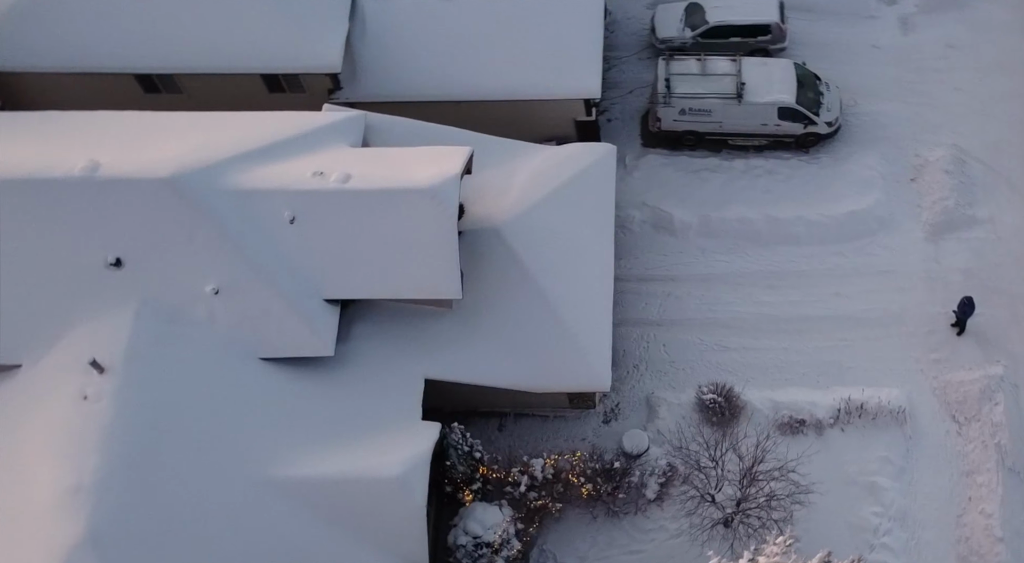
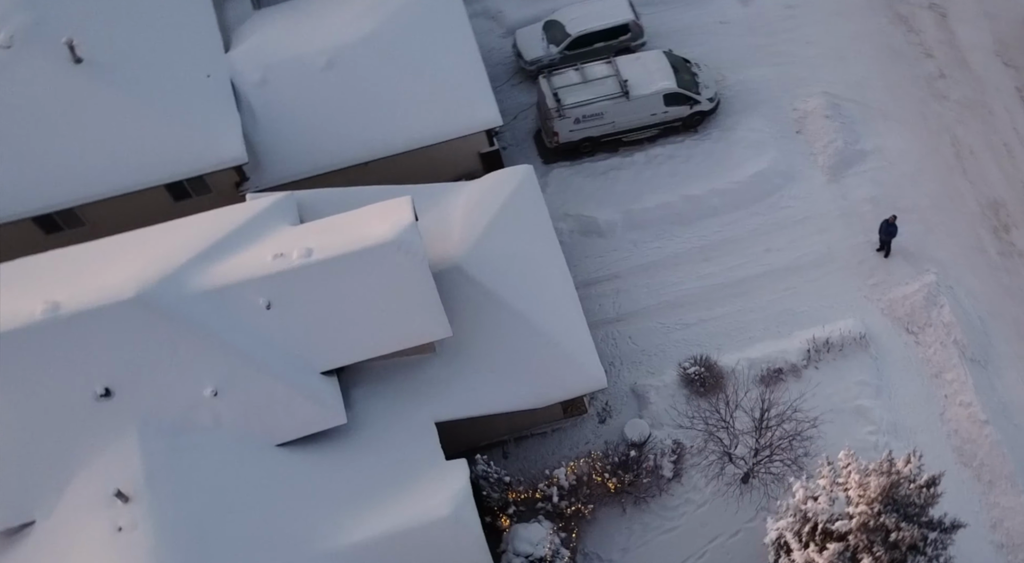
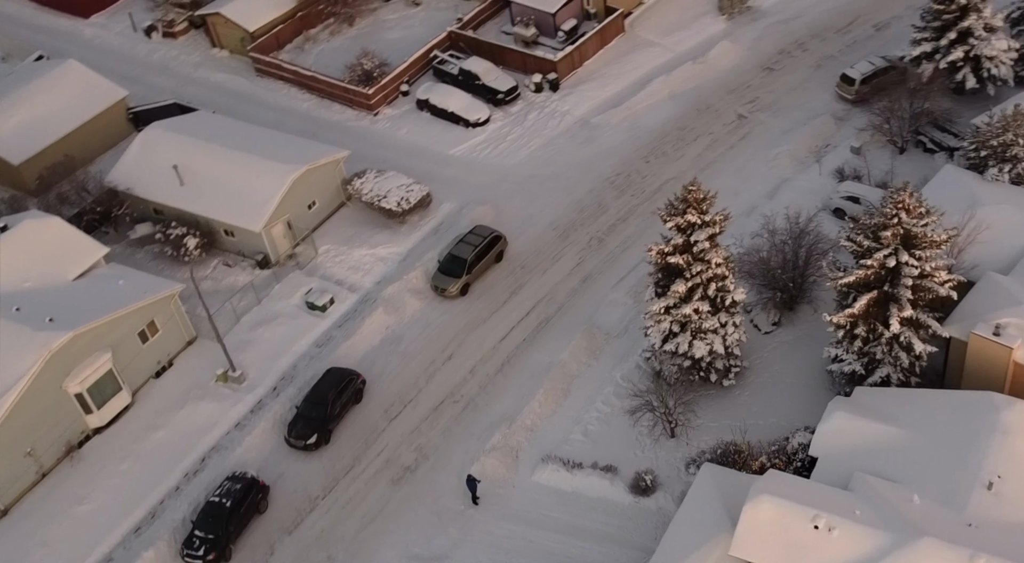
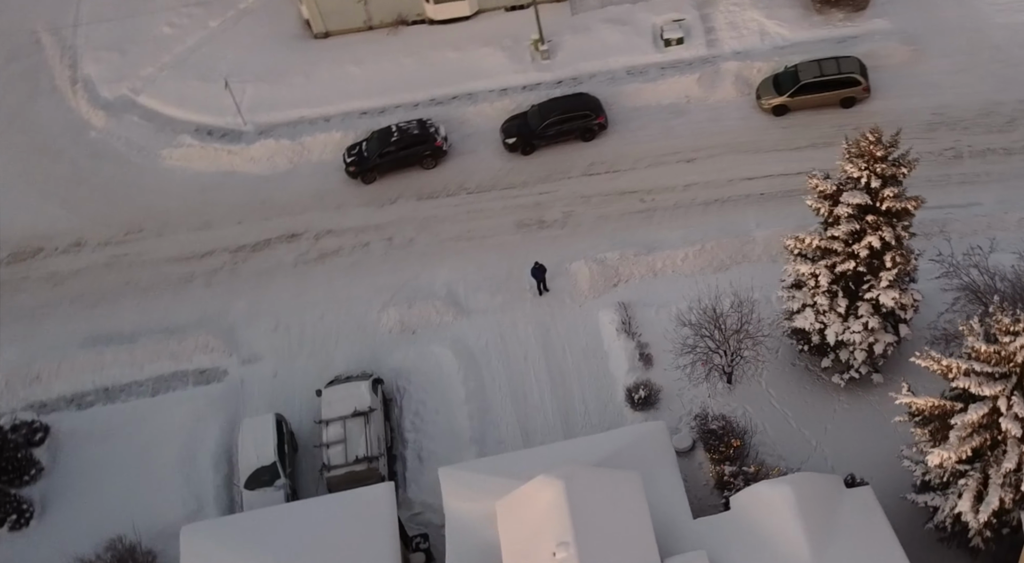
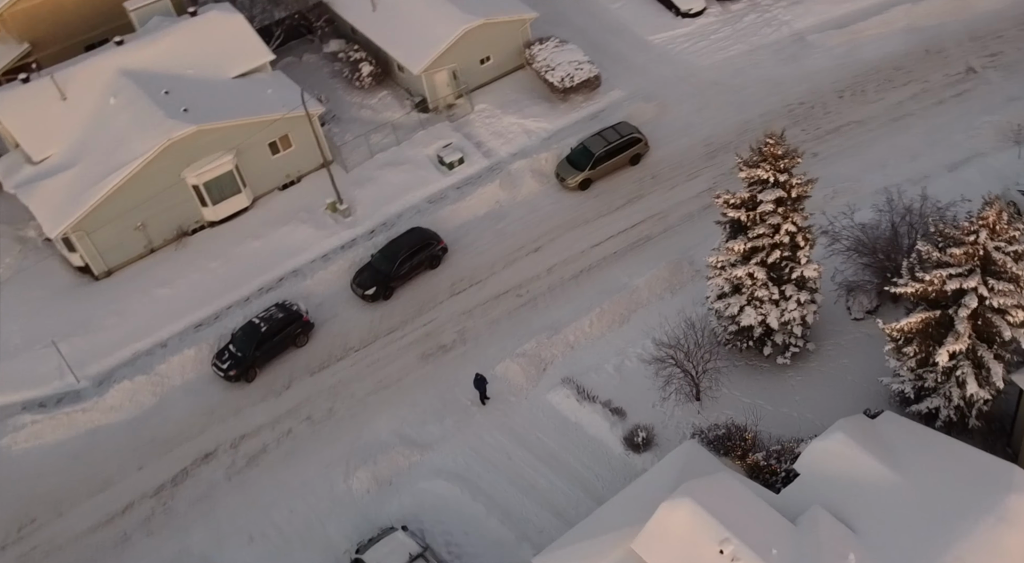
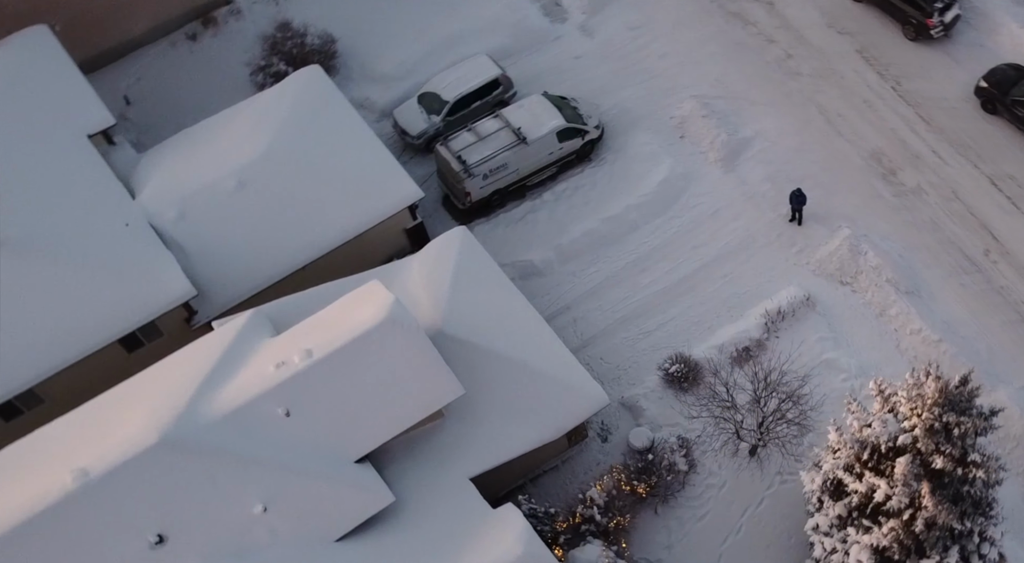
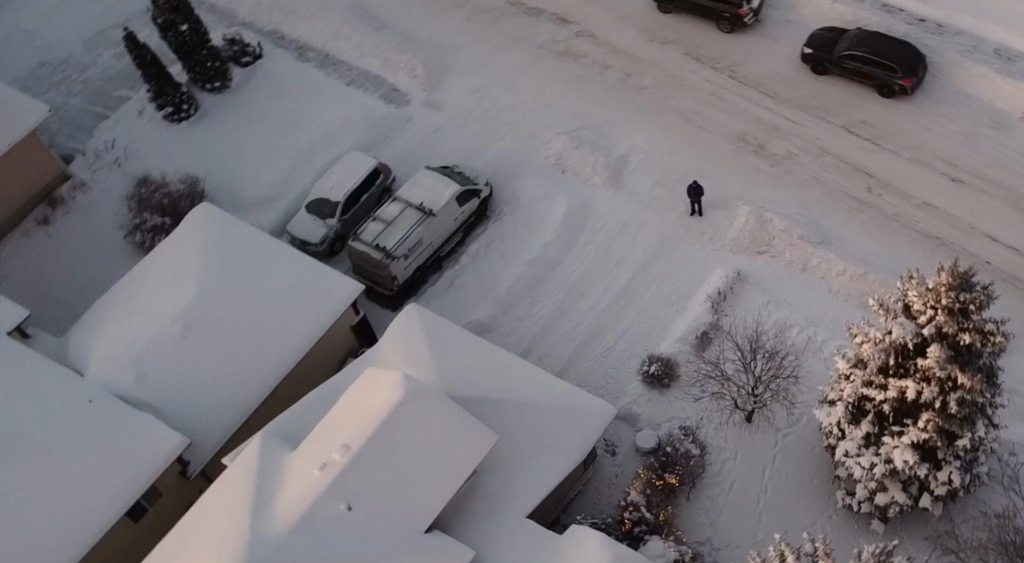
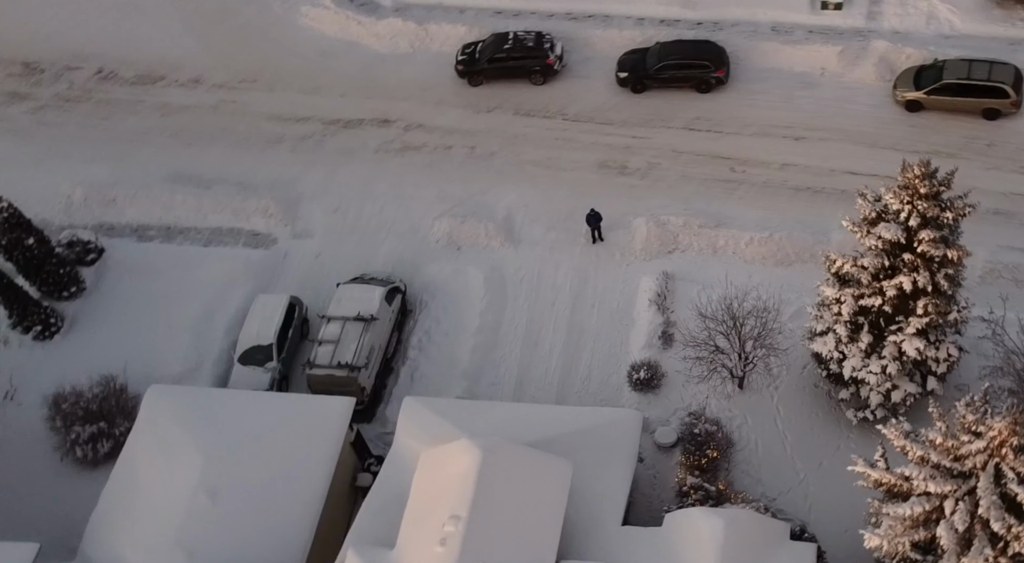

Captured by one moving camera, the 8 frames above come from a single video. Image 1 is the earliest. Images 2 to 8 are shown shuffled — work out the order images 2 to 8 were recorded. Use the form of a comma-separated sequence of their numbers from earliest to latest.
2, 6, 7, 8, 4, 5, 3
